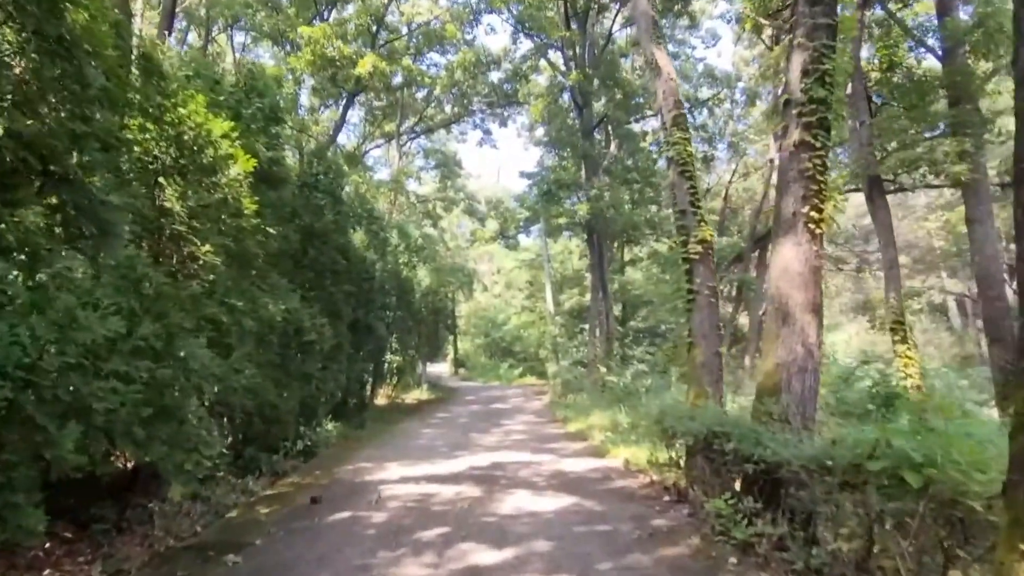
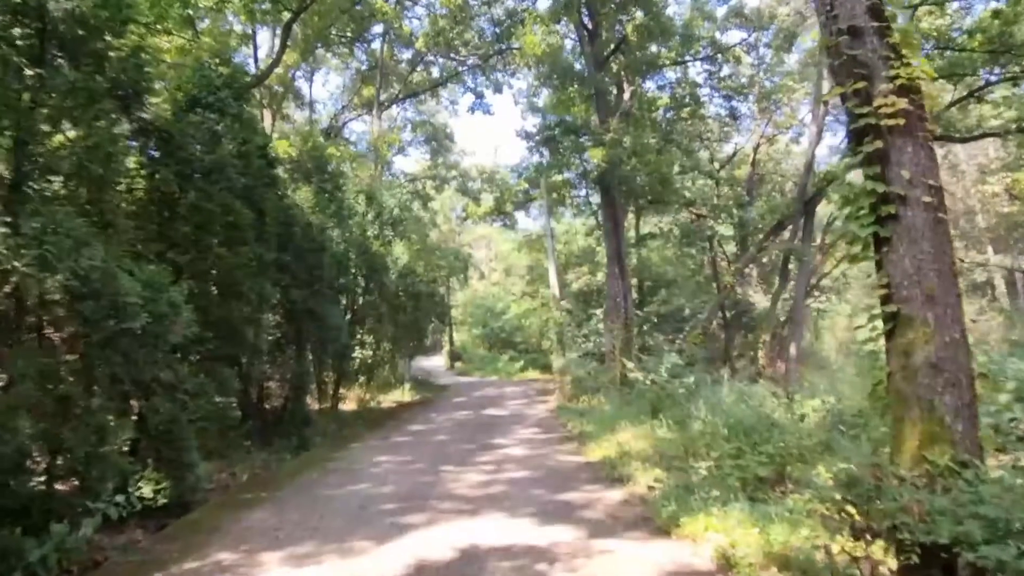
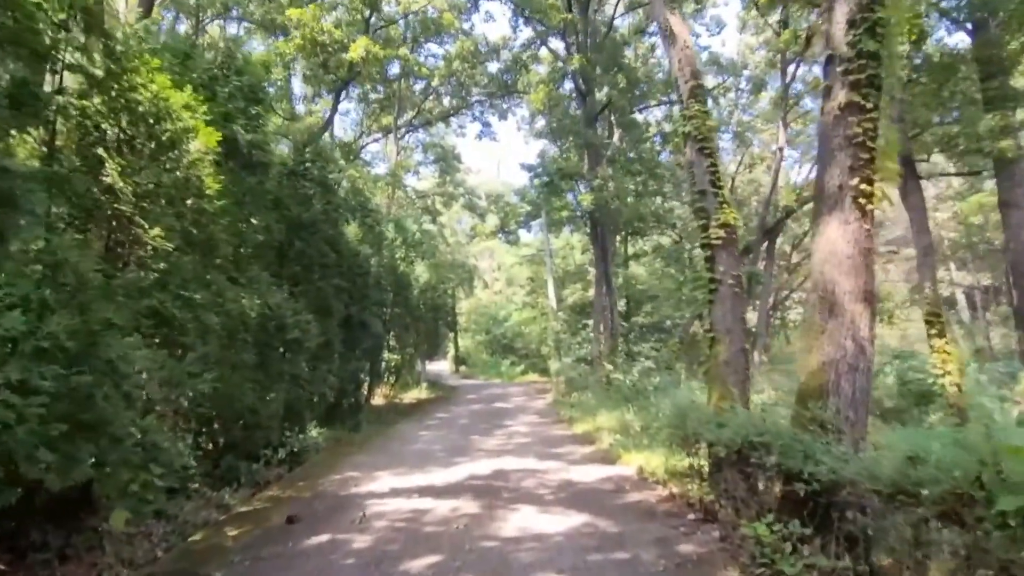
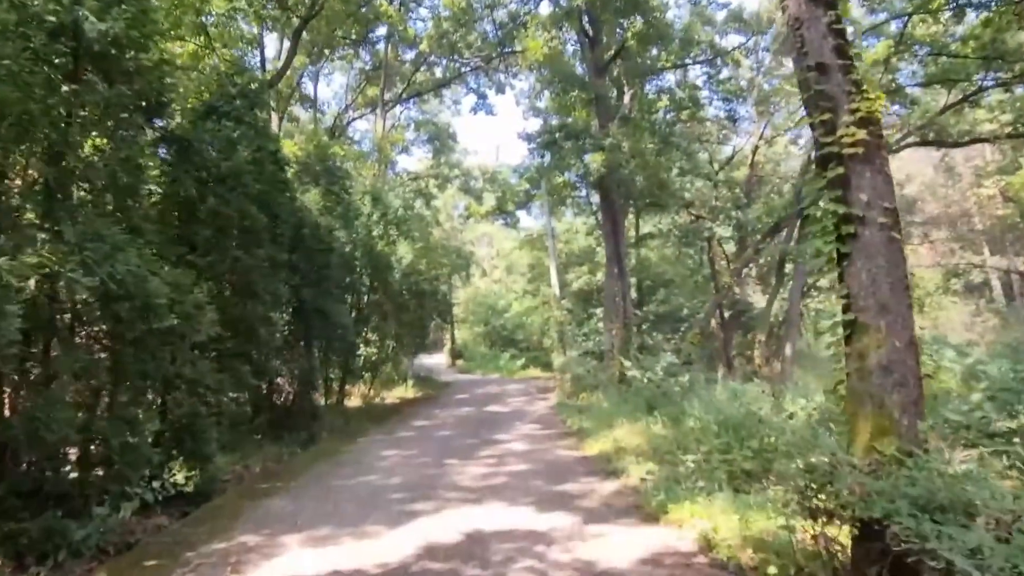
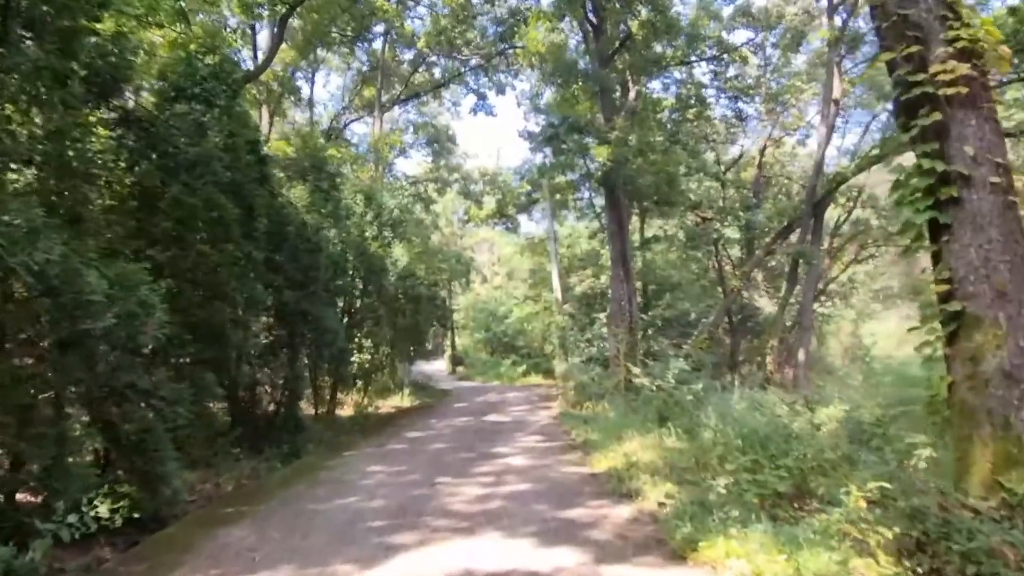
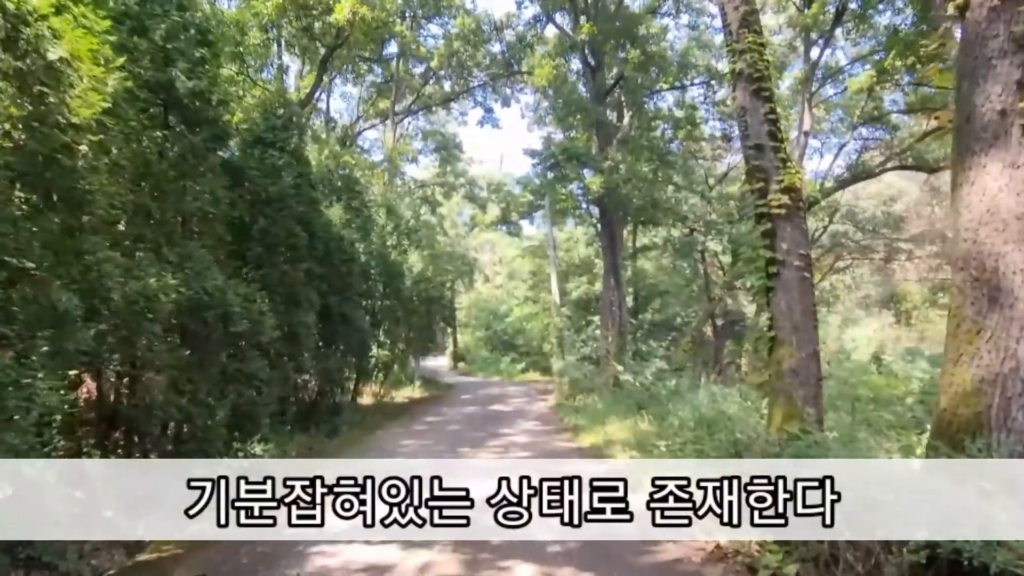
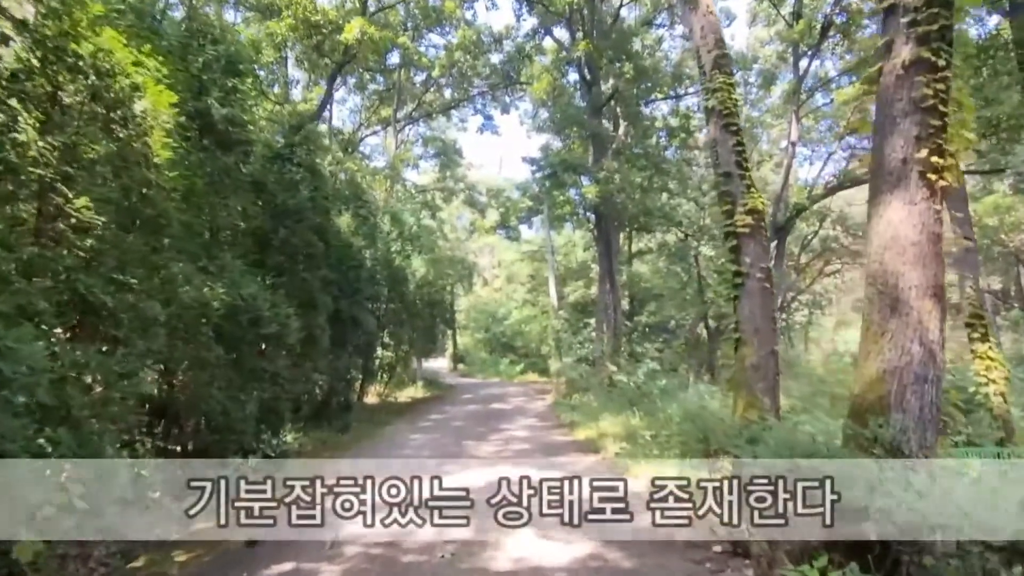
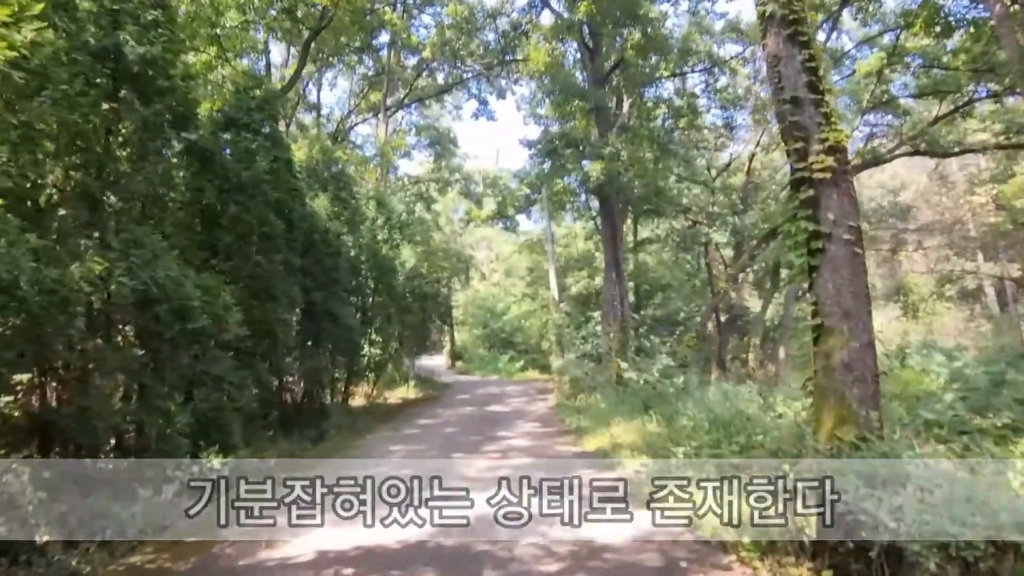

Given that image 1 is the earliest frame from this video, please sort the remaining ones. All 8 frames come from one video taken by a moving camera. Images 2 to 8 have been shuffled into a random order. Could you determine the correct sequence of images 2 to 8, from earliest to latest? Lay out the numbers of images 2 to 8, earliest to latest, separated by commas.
3, 7, 6, 8, 4, 2, 5
